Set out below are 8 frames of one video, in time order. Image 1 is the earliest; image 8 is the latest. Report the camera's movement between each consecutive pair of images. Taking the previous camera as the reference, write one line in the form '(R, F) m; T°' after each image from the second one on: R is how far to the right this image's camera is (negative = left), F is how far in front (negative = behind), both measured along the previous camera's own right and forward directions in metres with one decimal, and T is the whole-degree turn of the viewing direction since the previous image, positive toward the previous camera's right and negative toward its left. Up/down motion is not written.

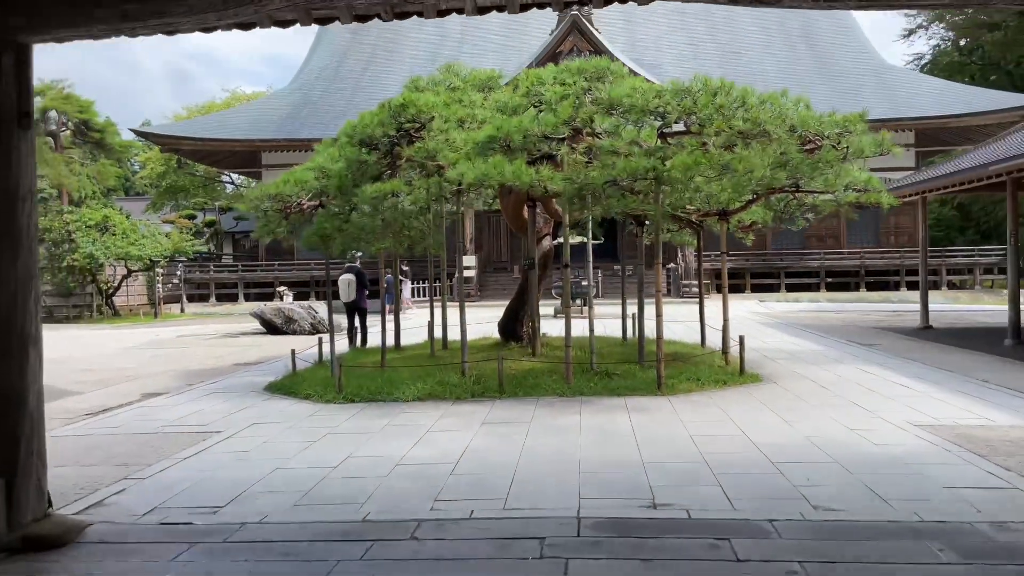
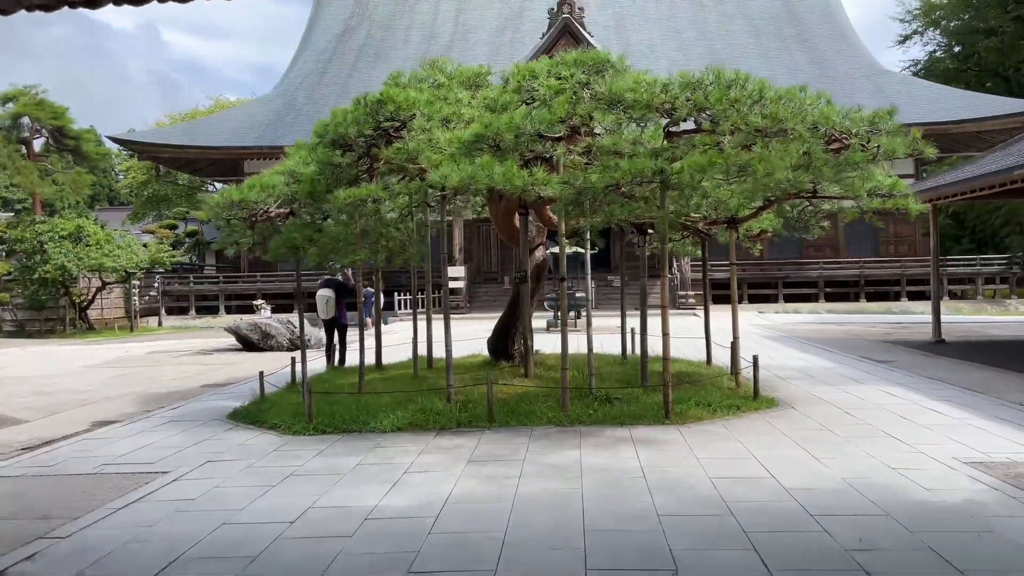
(0.0, +0.8) m; +1°
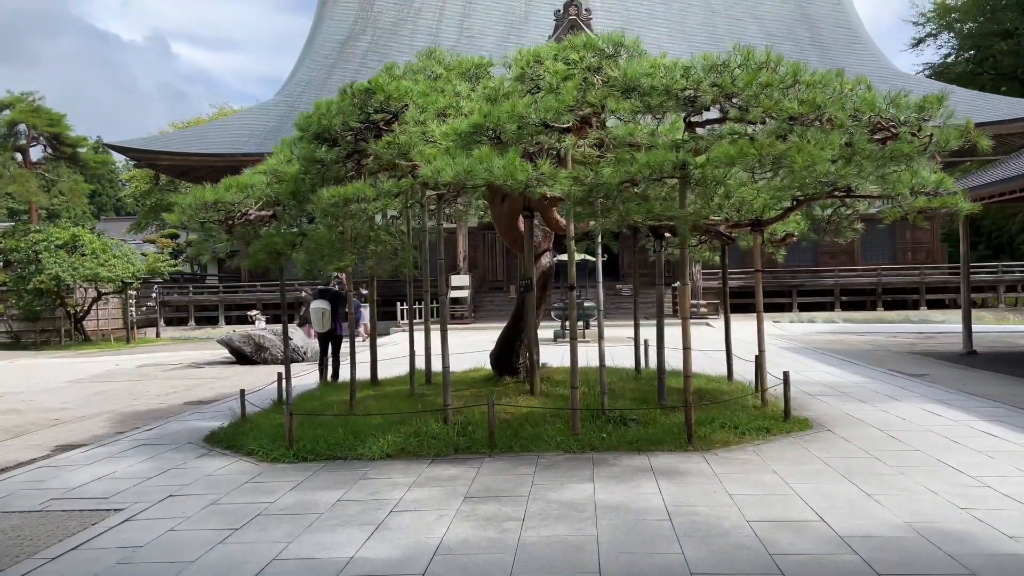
(0.0, +0.7) m; -1°
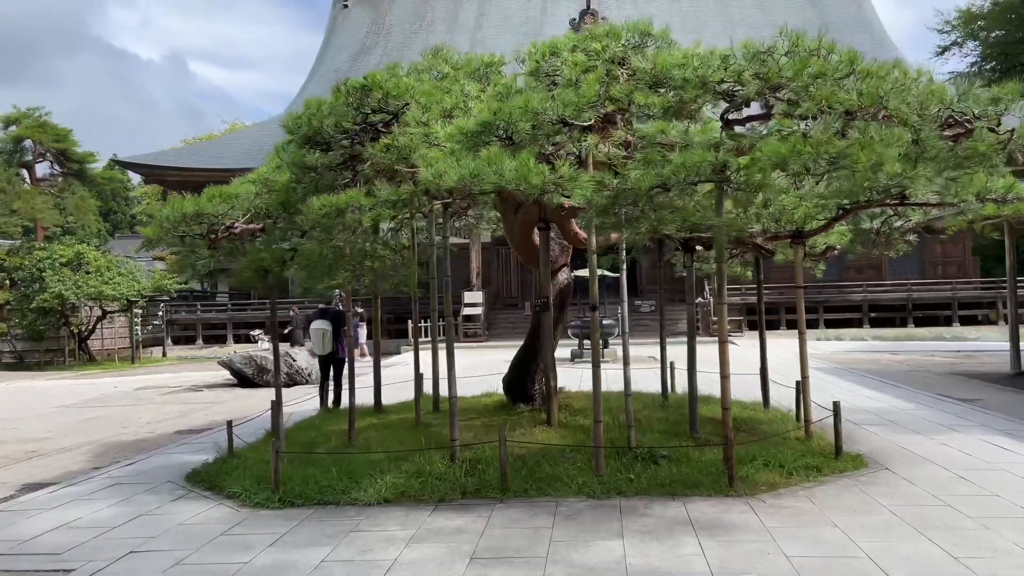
(0.0, +0.7) m; -1°
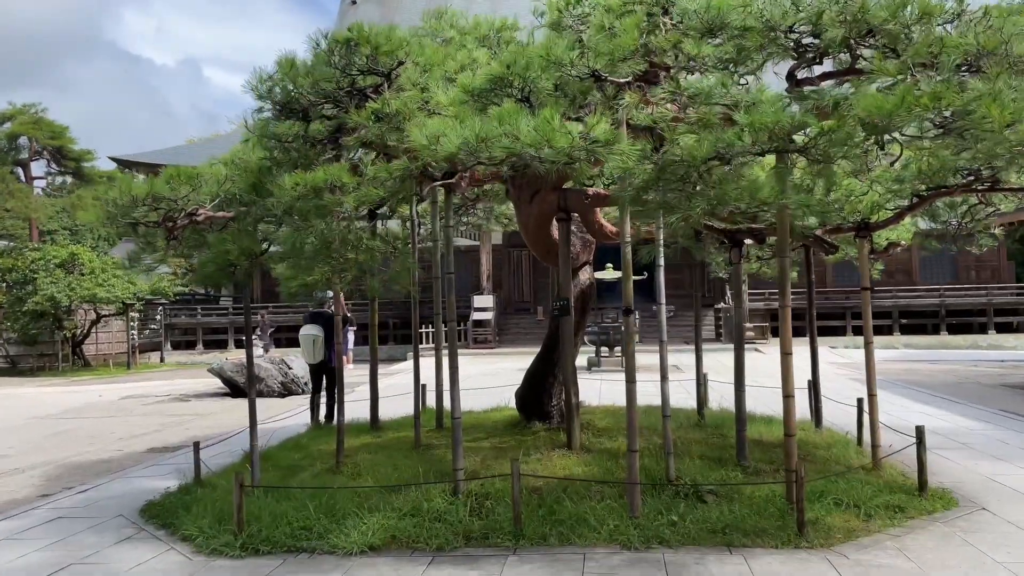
(0.0, +1.0) m; -1°
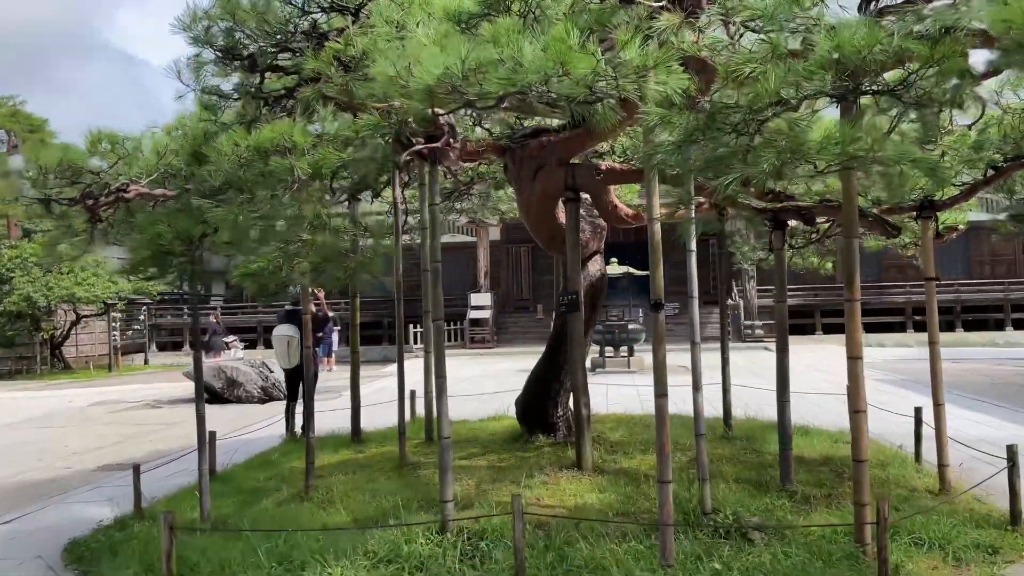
(0.0, +0.9) m; 0°
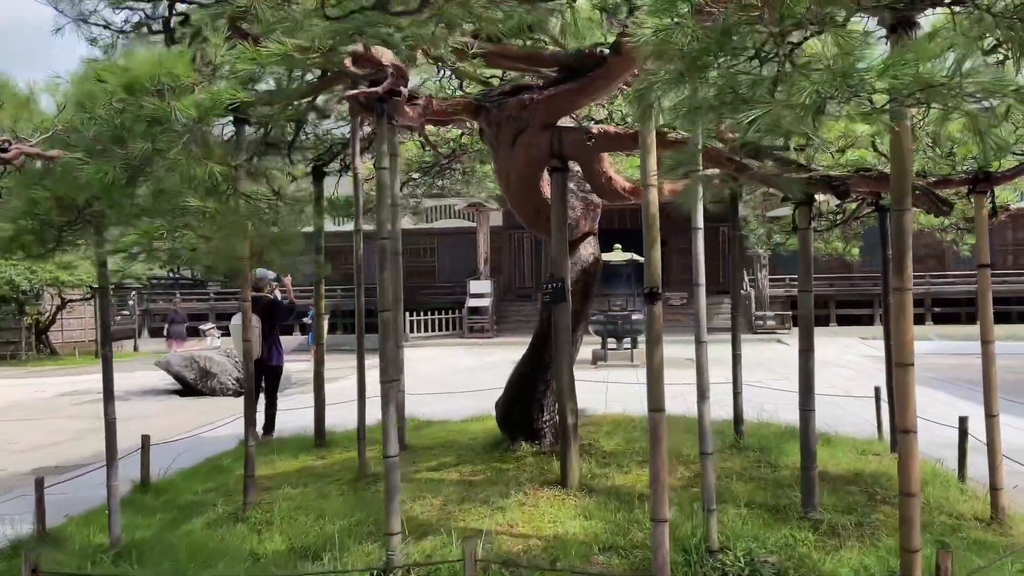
(+0.2, +0.8) m; -1°
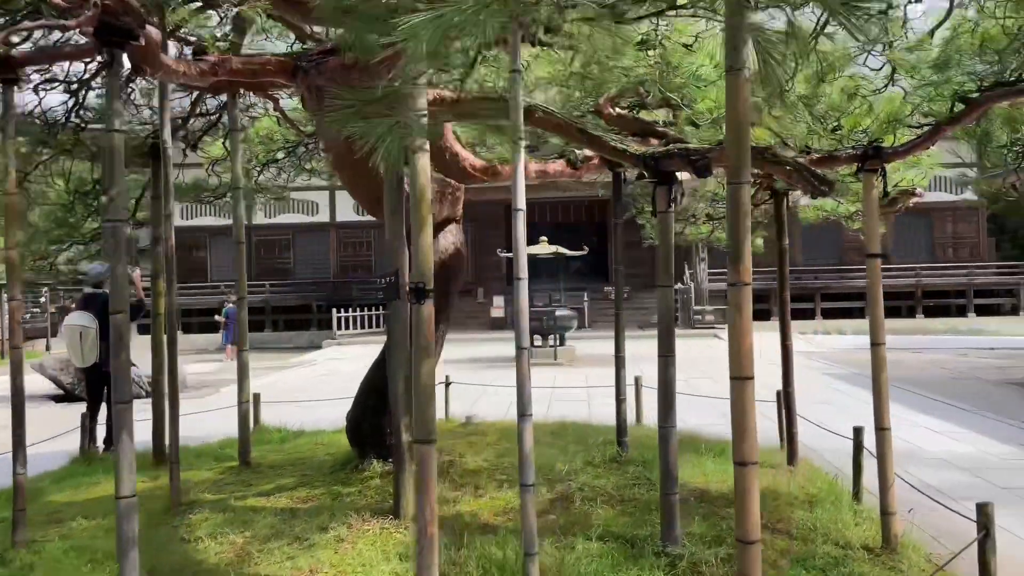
(+0.6, +0.6) m; +3°
